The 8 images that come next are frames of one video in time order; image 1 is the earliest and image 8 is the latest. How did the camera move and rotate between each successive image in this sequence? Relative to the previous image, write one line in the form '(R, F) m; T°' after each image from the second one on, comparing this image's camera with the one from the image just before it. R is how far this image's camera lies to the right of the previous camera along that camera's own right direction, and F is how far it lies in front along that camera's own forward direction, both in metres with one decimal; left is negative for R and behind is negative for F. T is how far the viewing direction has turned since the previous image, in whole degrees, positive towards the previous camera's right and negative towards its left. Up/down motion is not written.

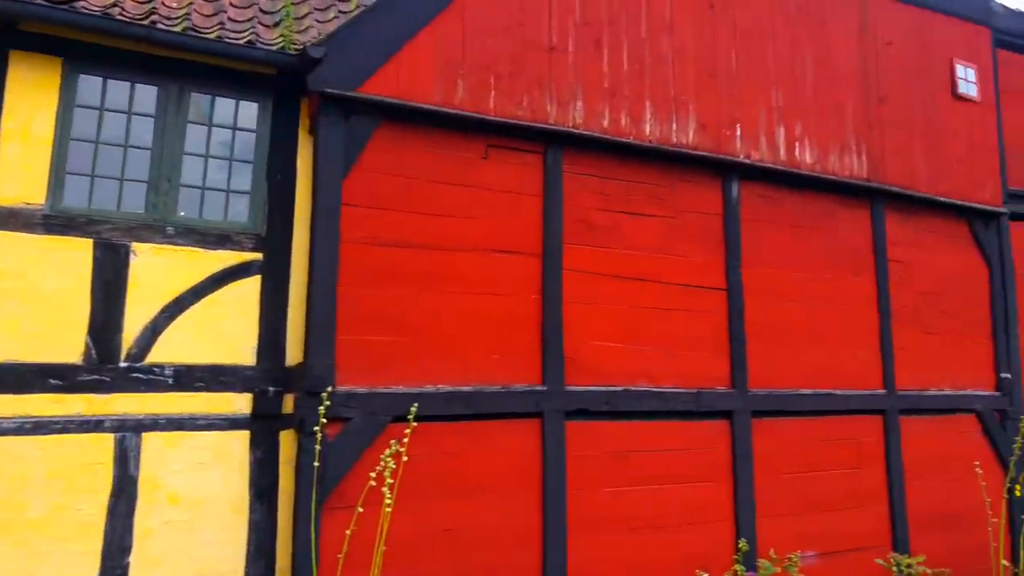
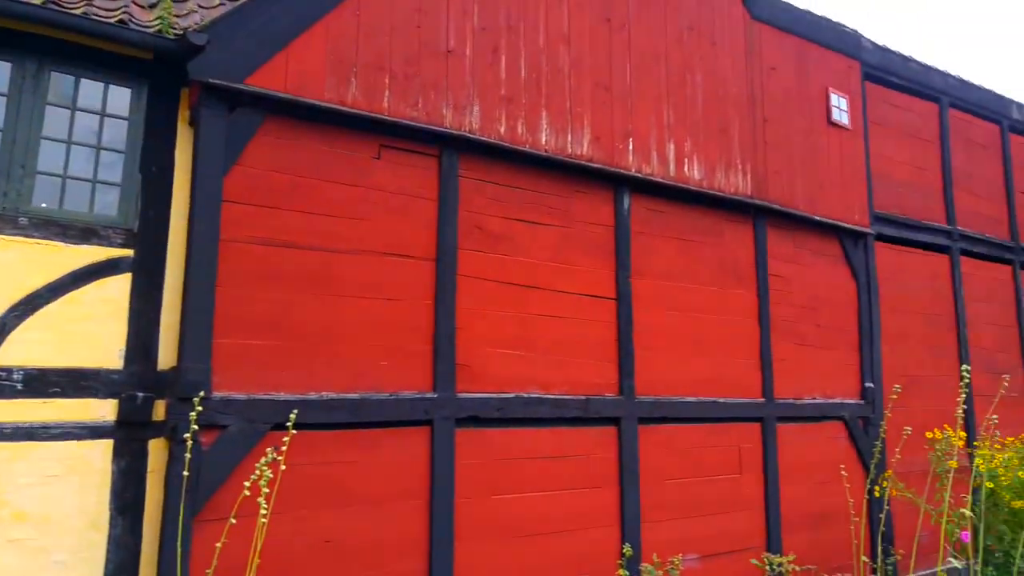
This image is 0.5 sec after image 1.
(+0.1, 0.0) m; +7°
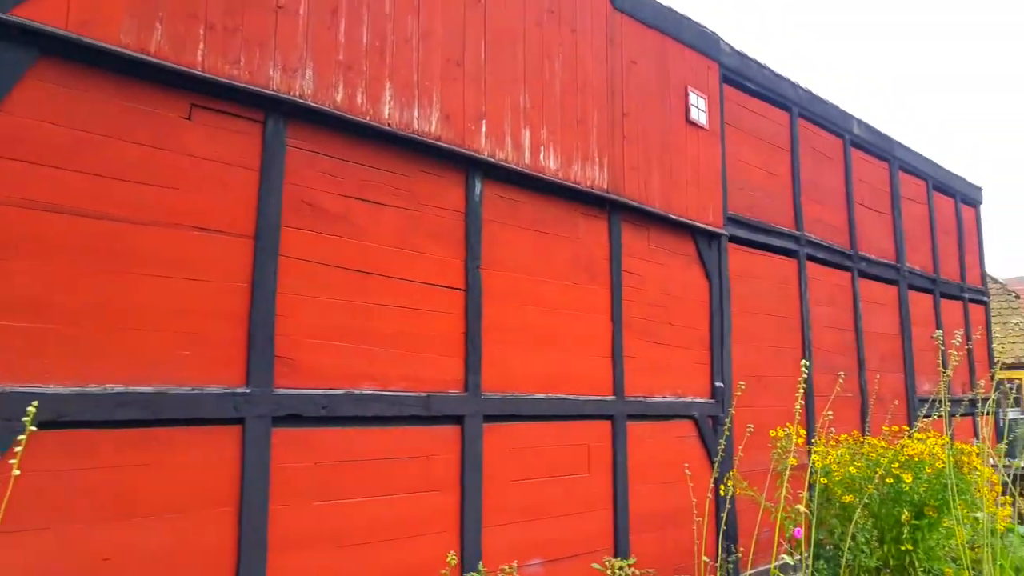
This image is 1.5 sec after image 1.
(+0.3, +0.3) m; +9°
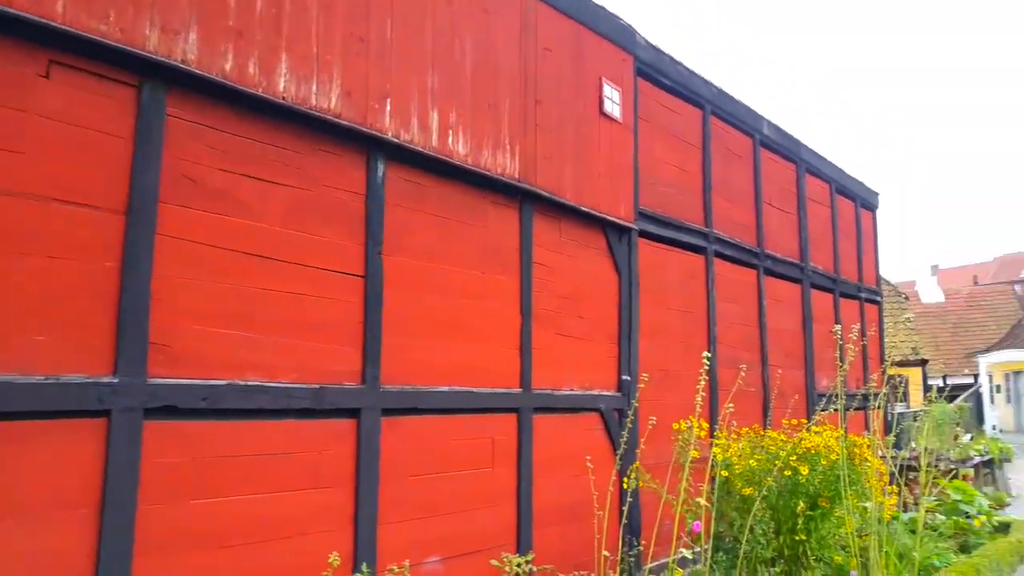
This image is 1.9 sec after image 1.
(+0.1, +0.2) m; +6°
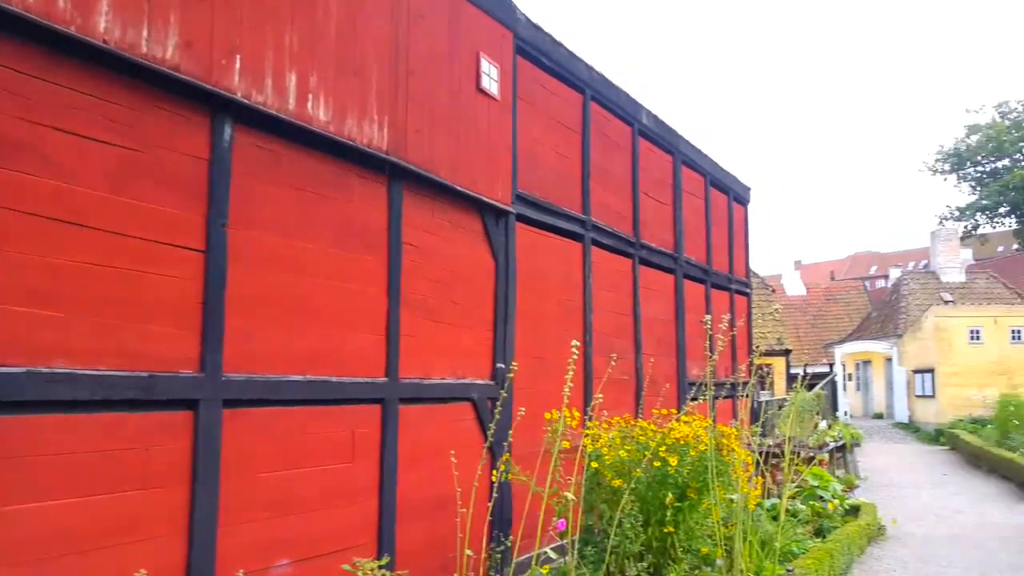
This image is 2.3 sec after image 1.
(+0.2, +0.3) m; +9°
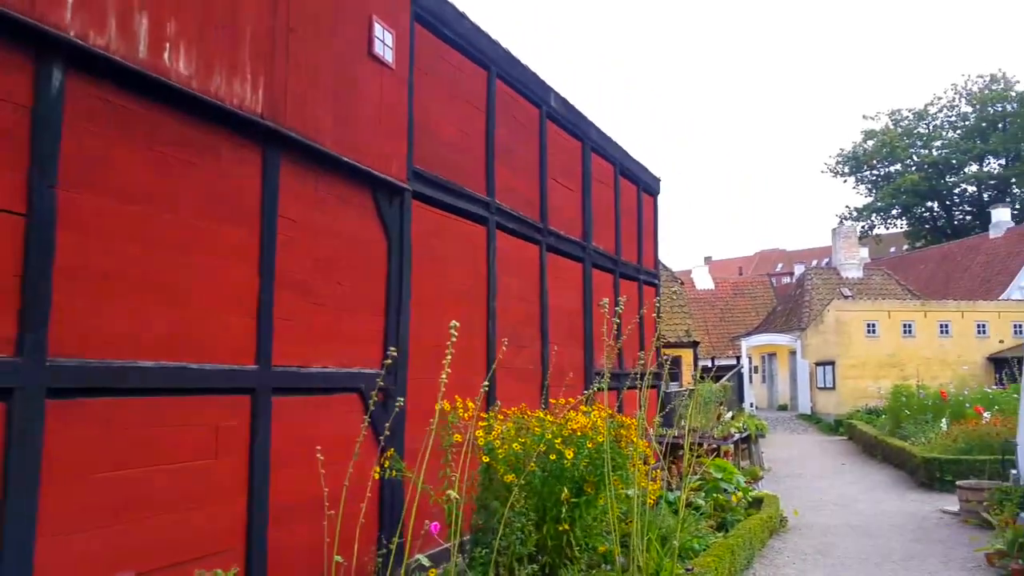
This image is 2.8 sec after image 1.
(+0.2, +0.5) m; +6°
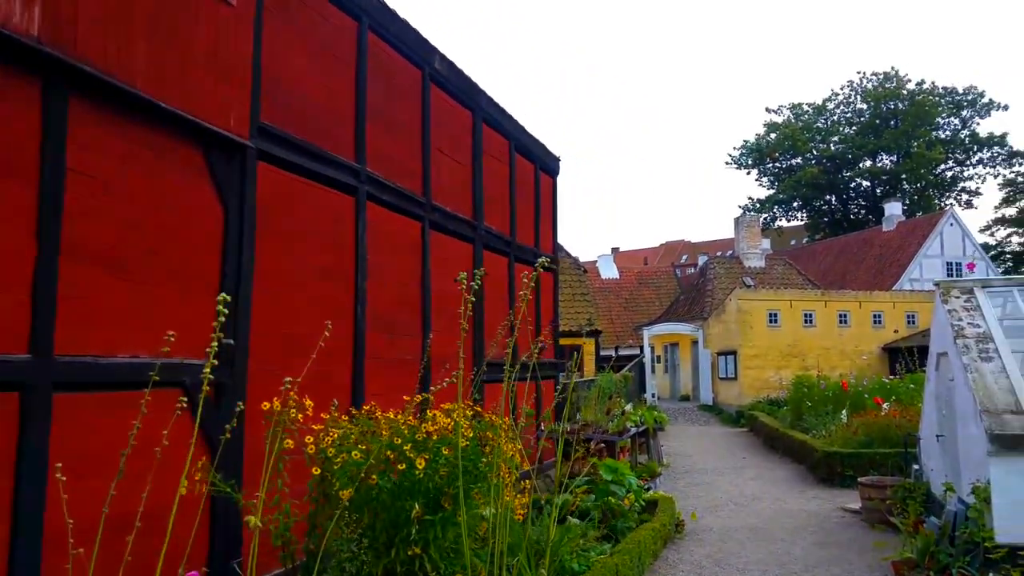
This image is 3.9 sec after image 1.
(+0.4, +0.9) m; +6°
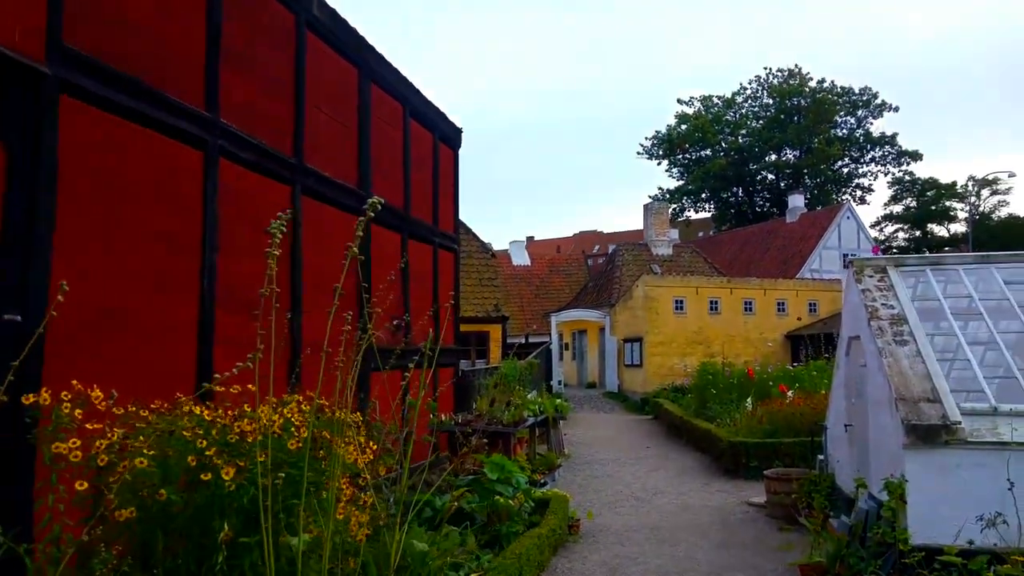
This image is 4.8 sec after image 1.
(+0.3, +0.8) m; +7°
